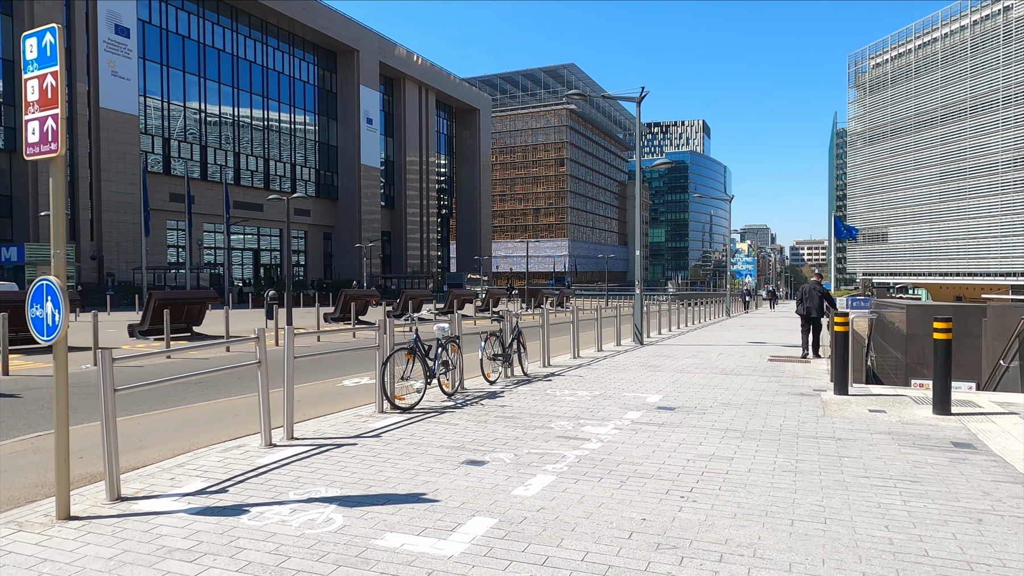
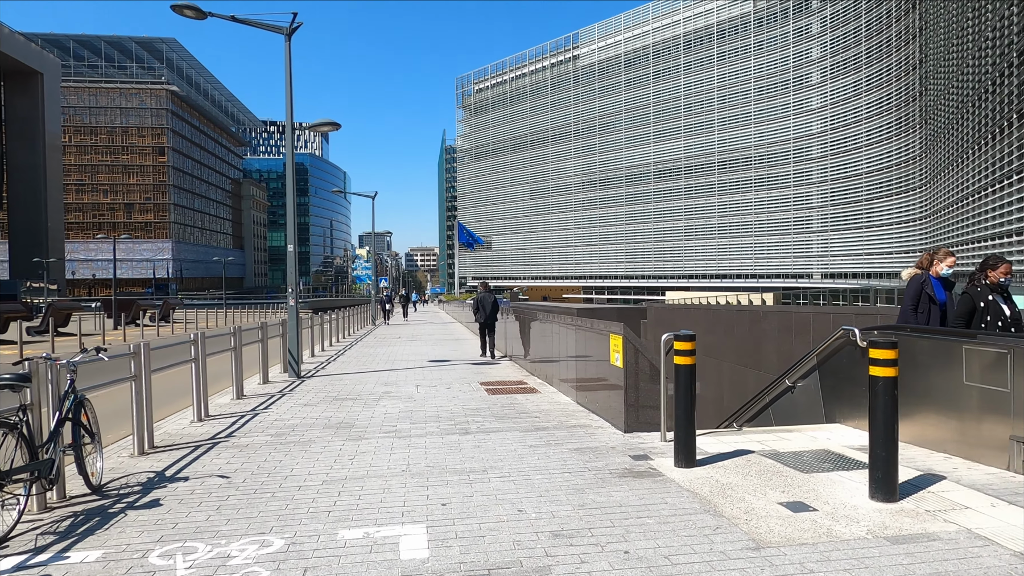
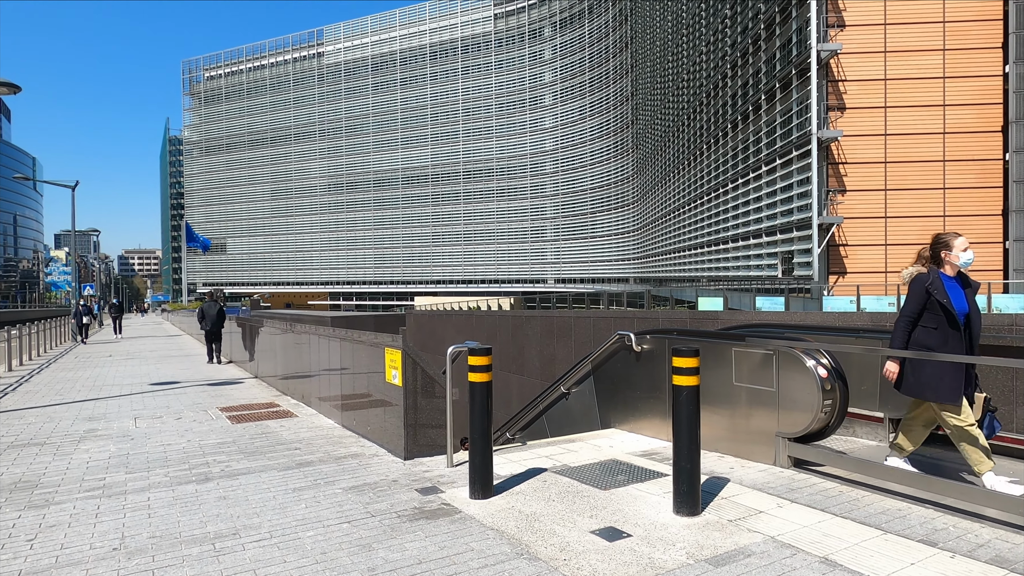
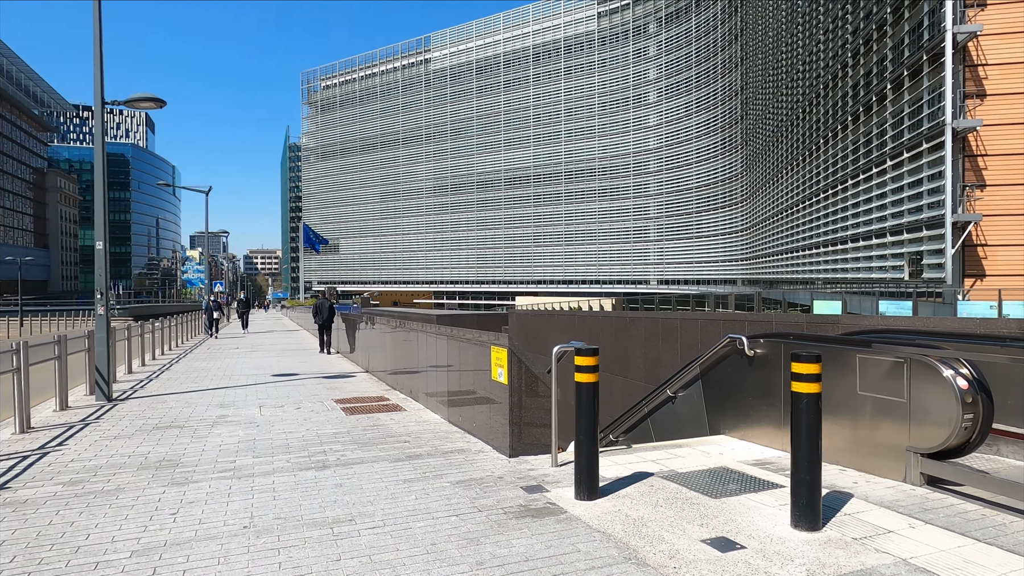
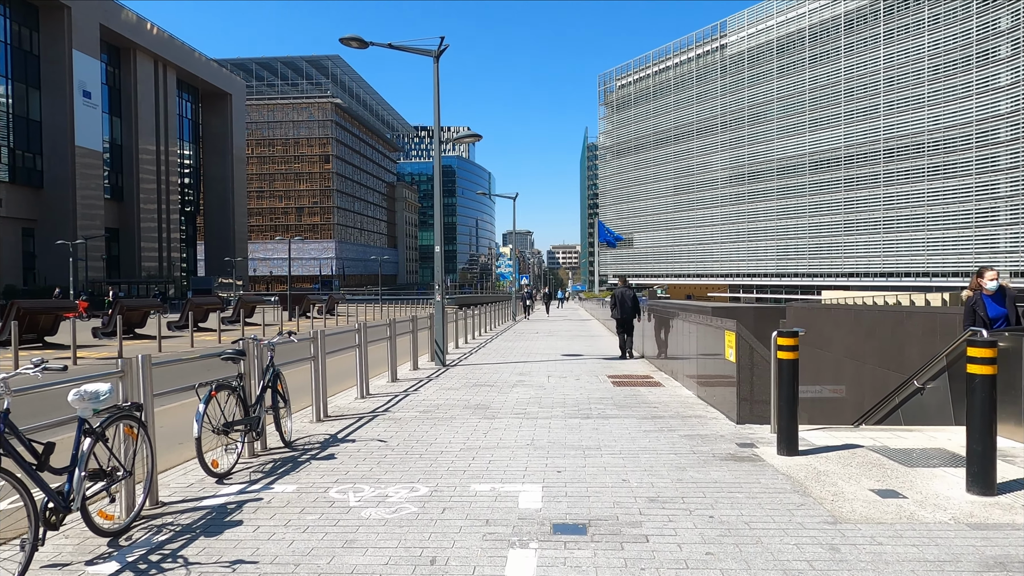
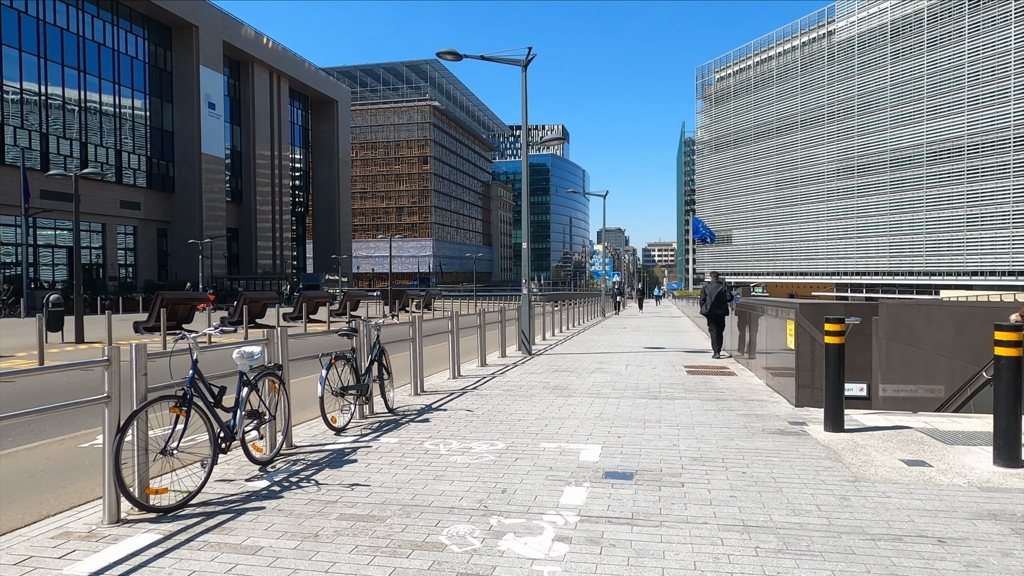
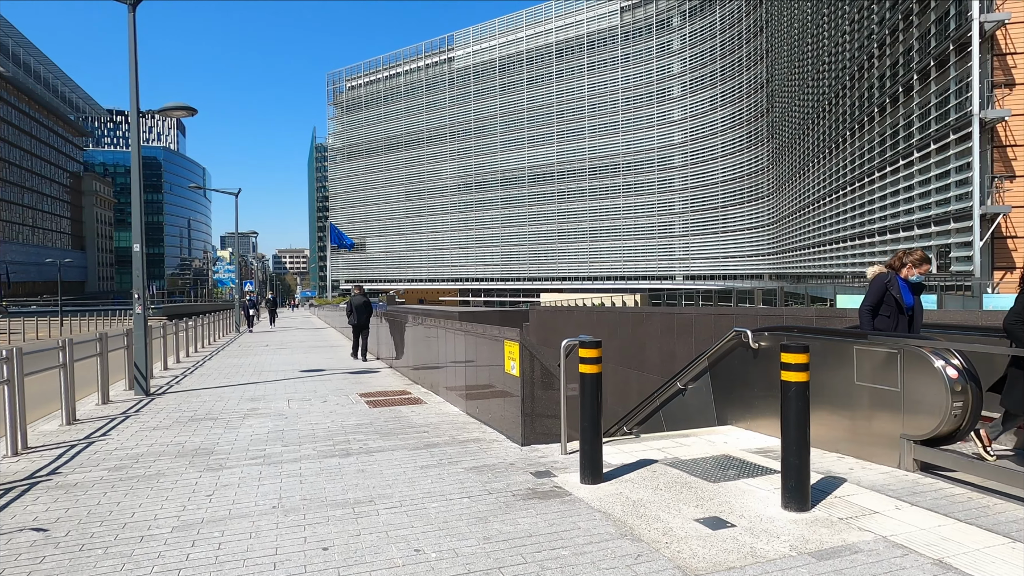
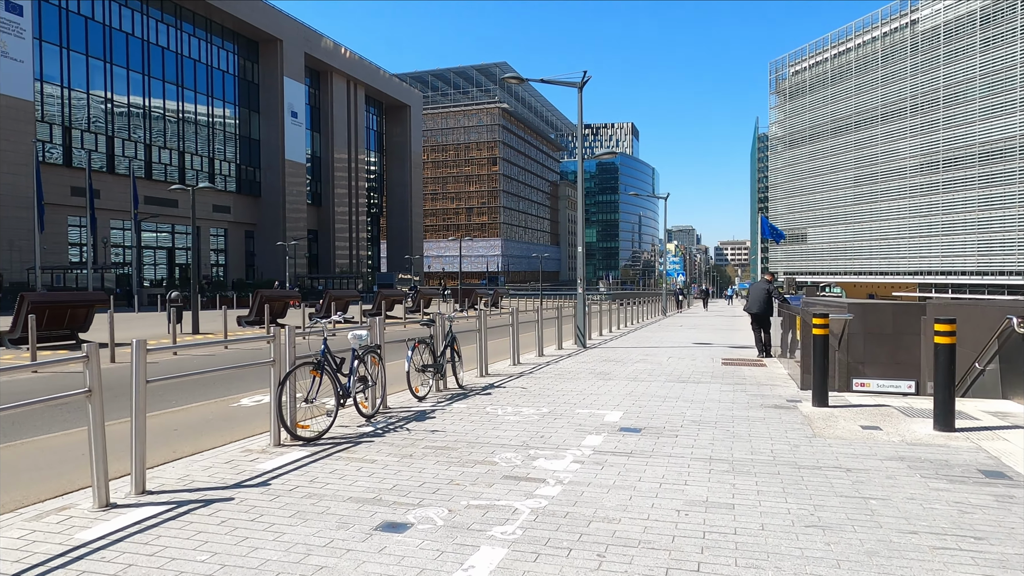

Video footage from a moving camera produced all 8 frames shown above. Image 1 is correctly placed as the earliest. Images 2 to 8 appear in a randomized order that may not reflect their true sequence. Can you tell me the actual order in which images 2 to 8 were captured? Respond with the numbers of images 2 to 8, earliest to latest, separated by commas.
8, 6, 5, 2, 7, 3, 4
